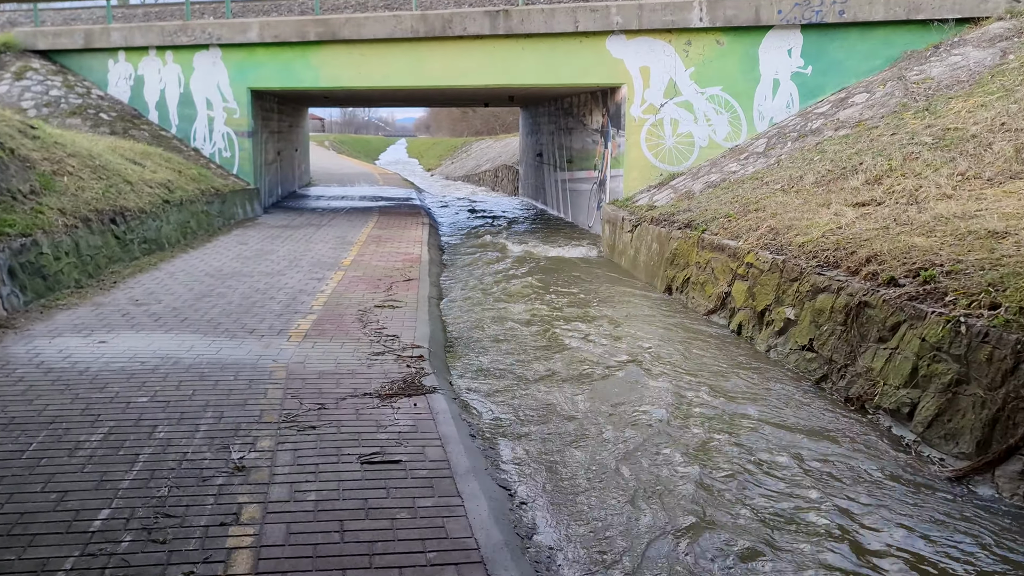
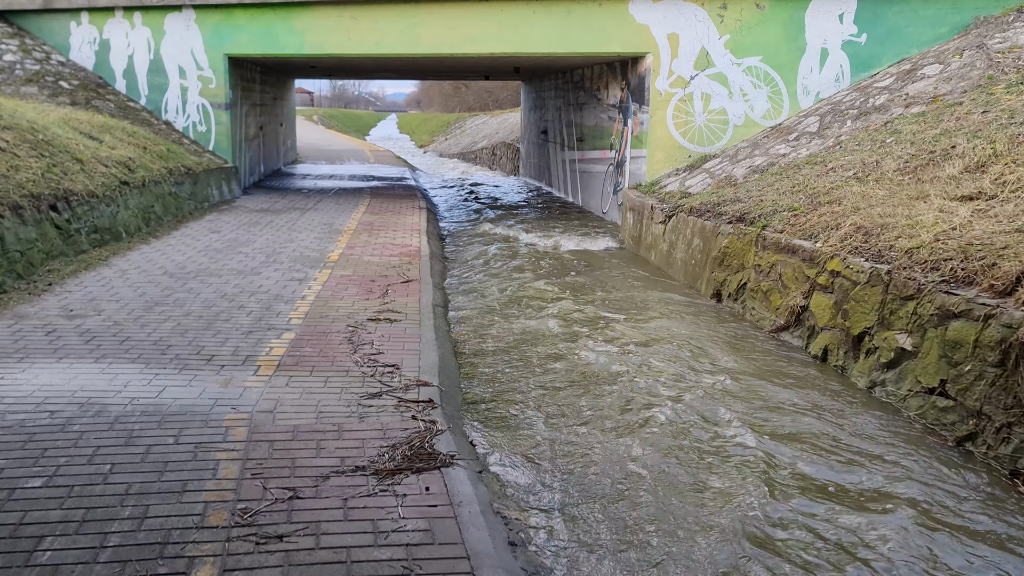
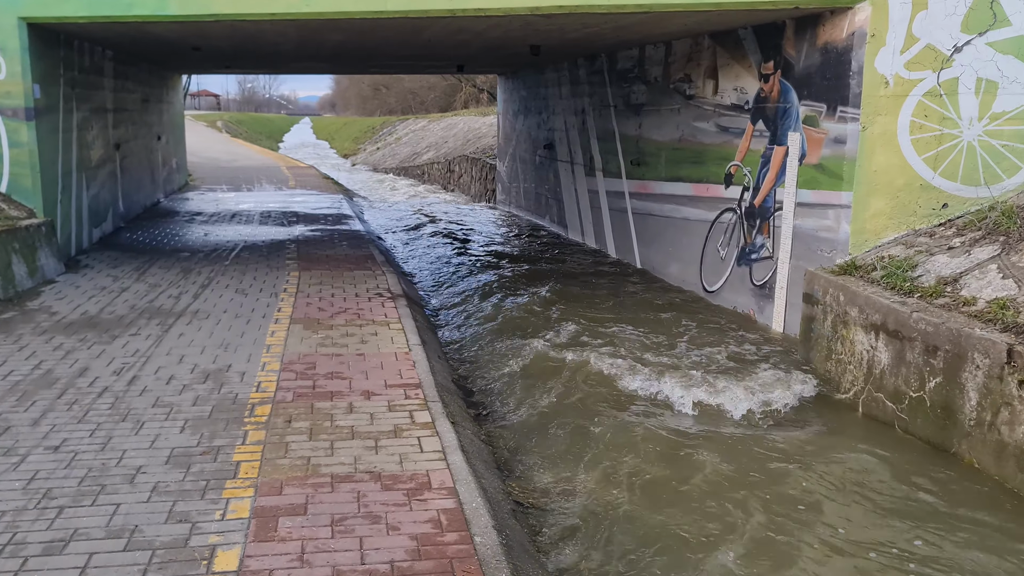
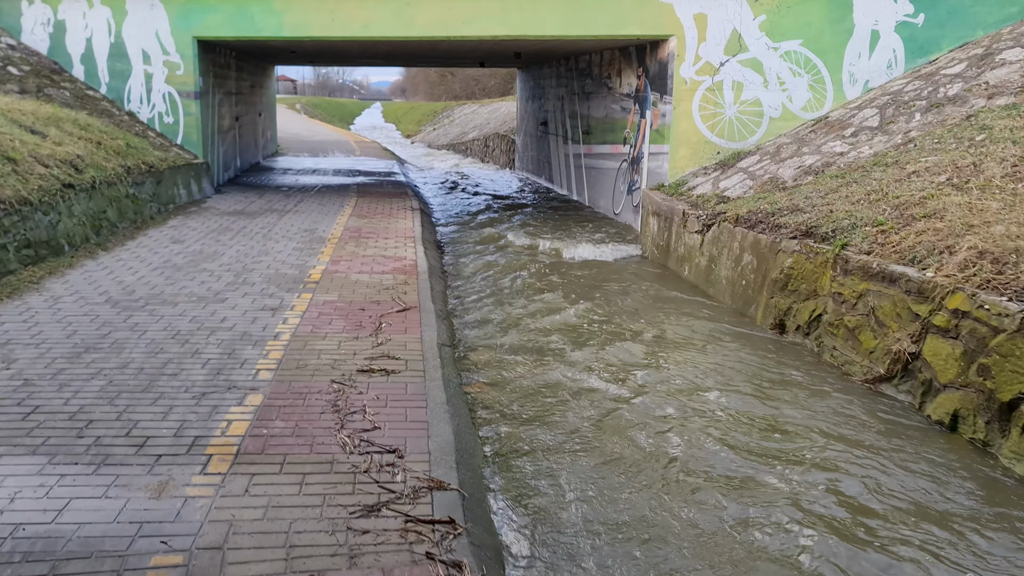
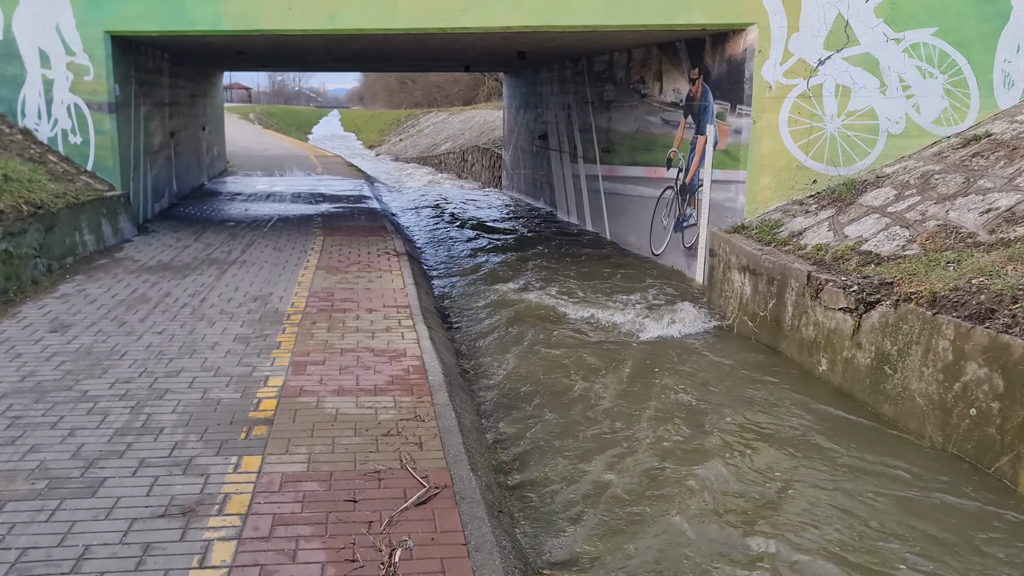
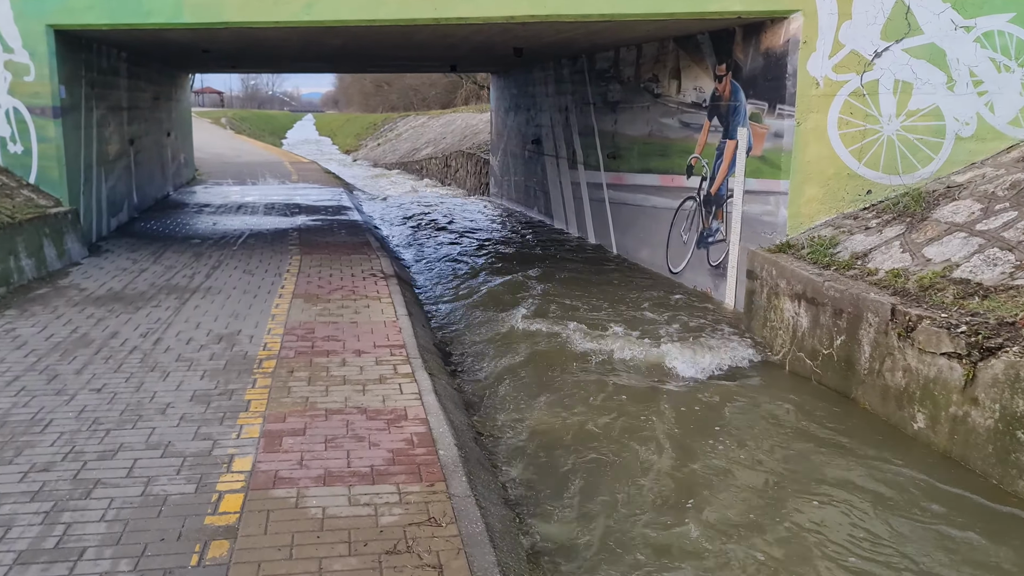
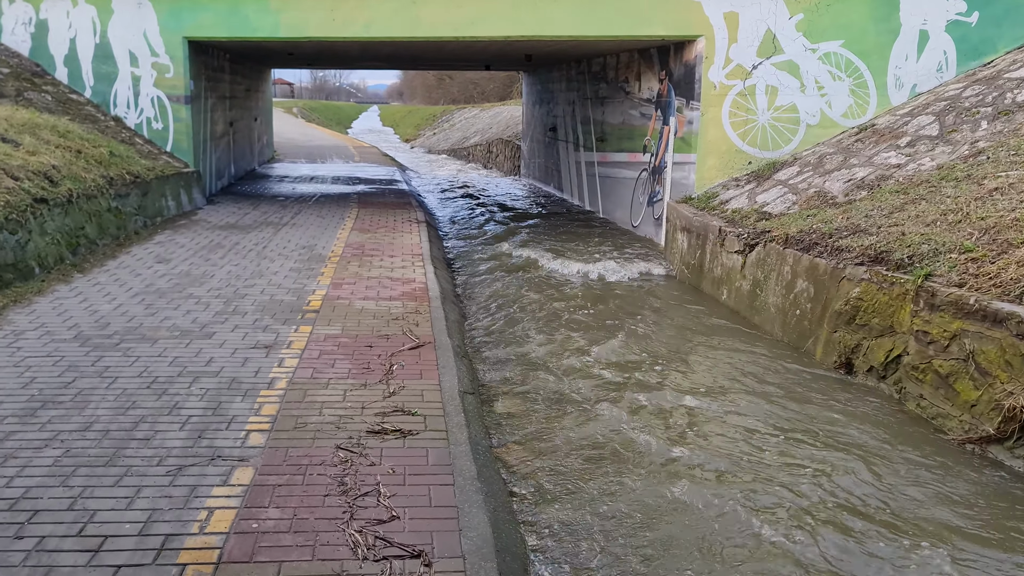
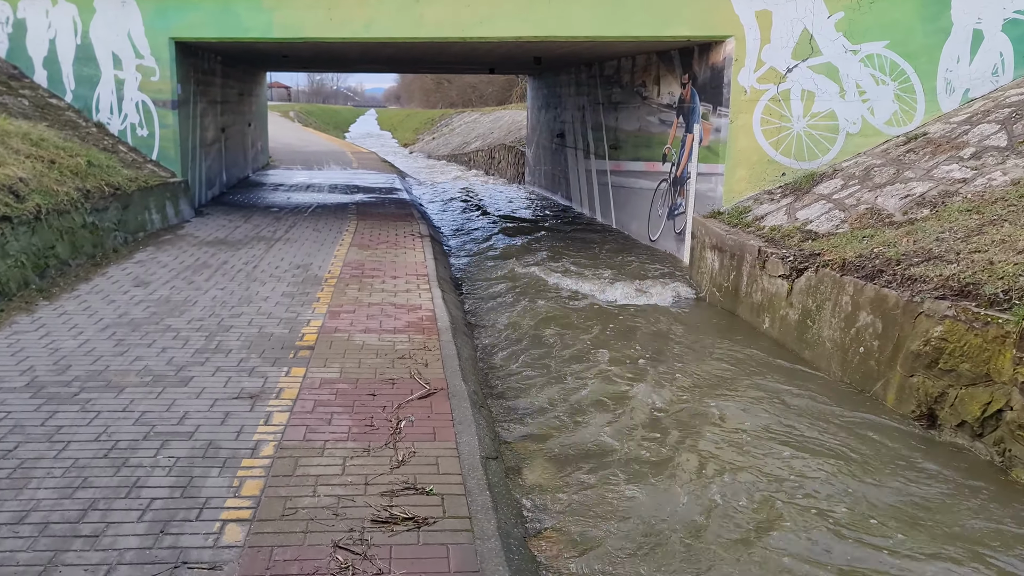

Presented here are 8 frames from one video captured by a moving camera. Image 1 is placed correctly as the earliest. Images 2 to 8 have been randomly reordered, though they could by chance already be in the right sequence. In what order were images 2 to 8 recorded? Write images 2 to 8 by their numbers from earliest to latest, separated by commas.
2, 4, 7, 8, 5, 6, 3
